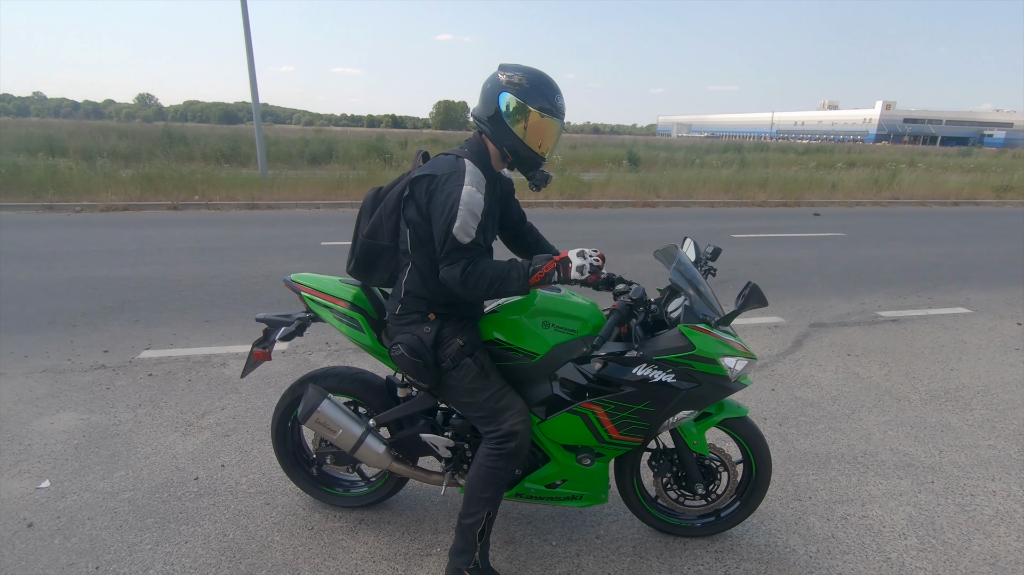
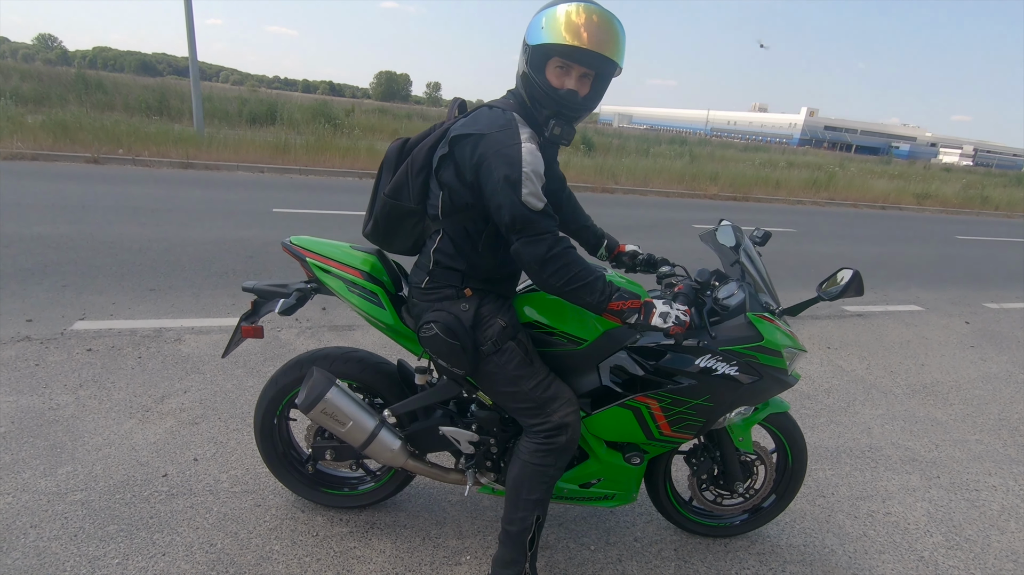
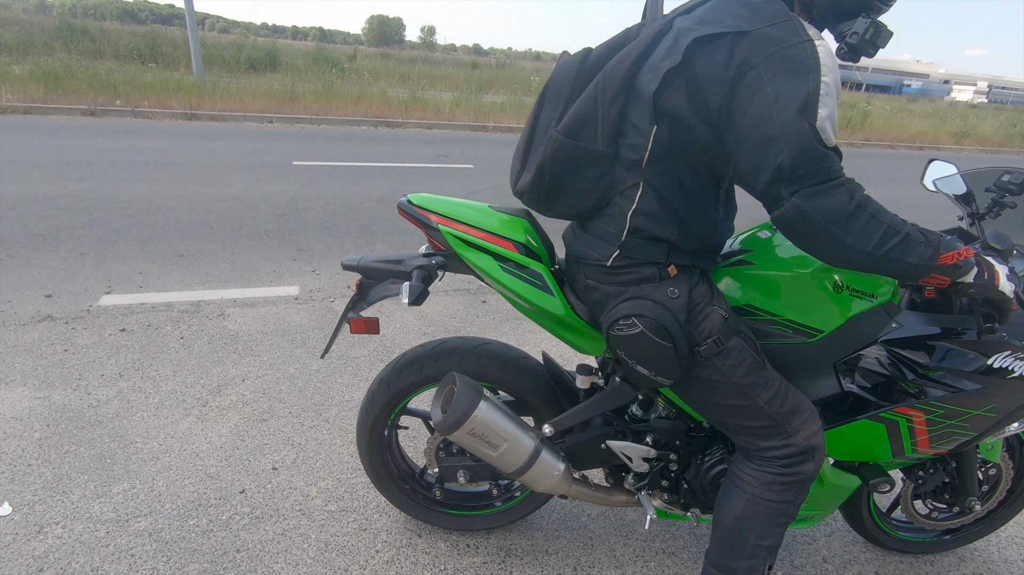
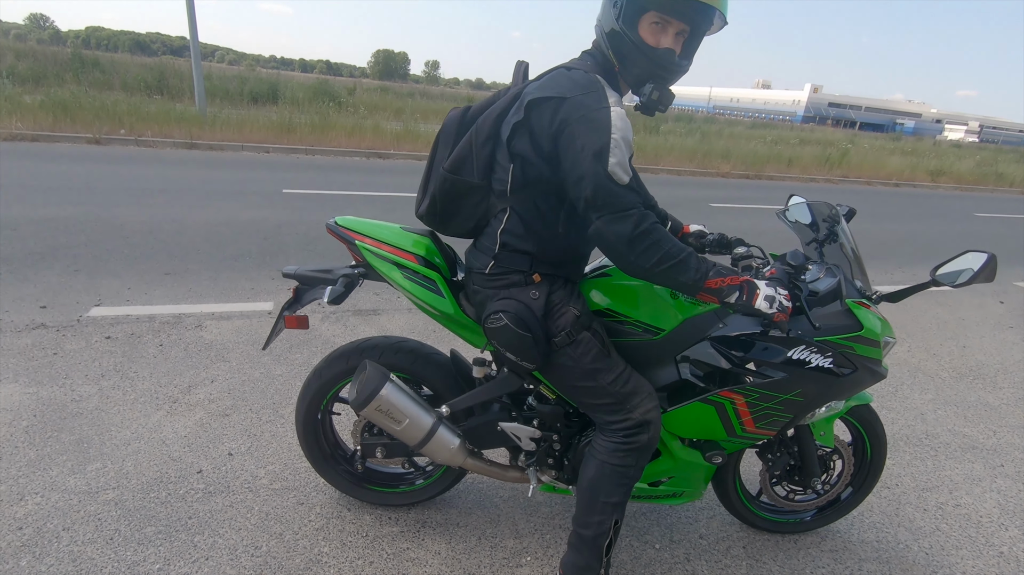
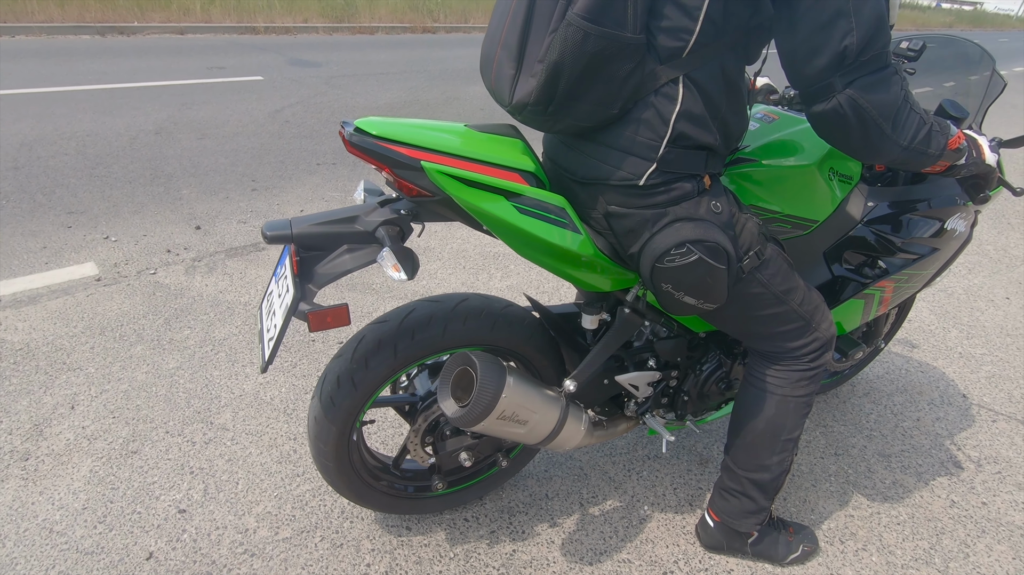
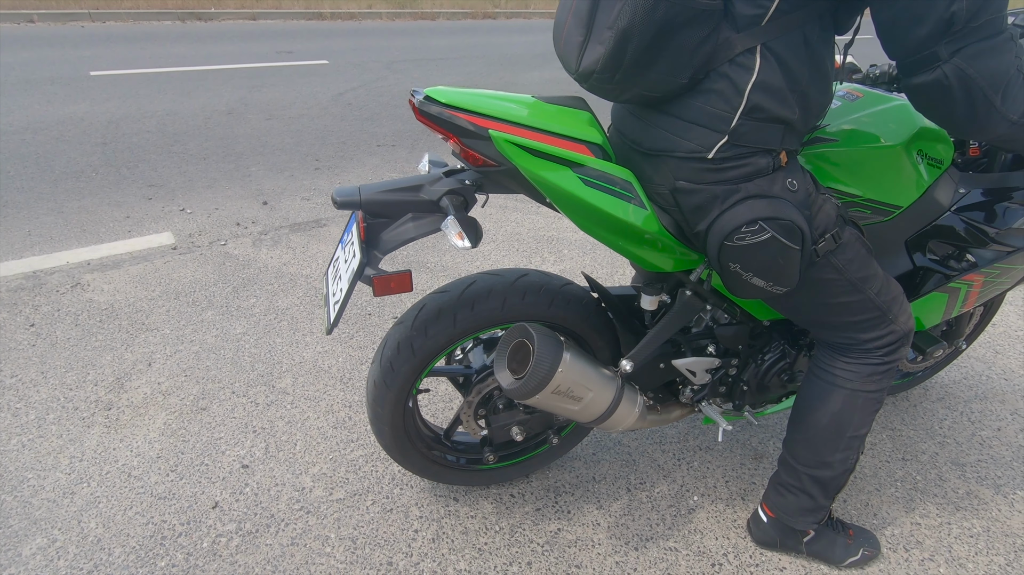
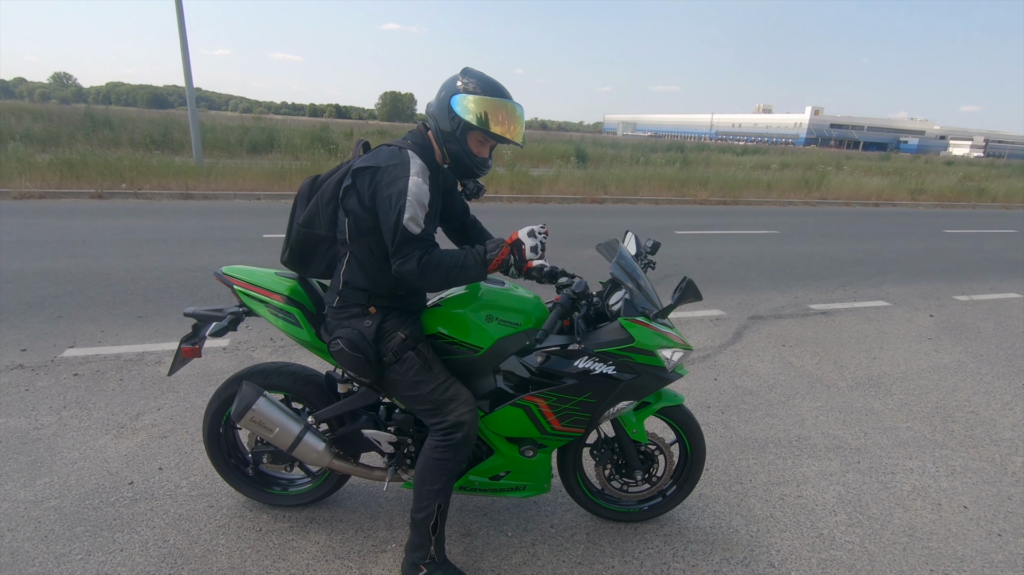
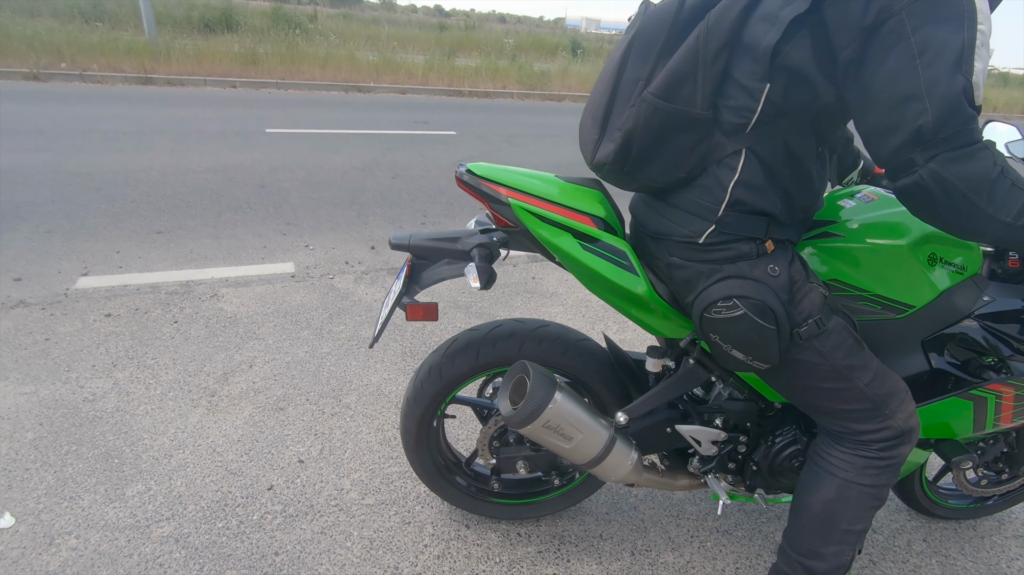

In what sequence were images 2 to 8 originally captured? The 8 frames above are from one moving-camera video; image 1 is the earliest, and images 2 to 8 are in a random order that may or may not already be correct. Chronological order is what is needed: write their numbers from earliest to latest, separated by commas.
7, 2, 4, 3, 8, 6, 5
